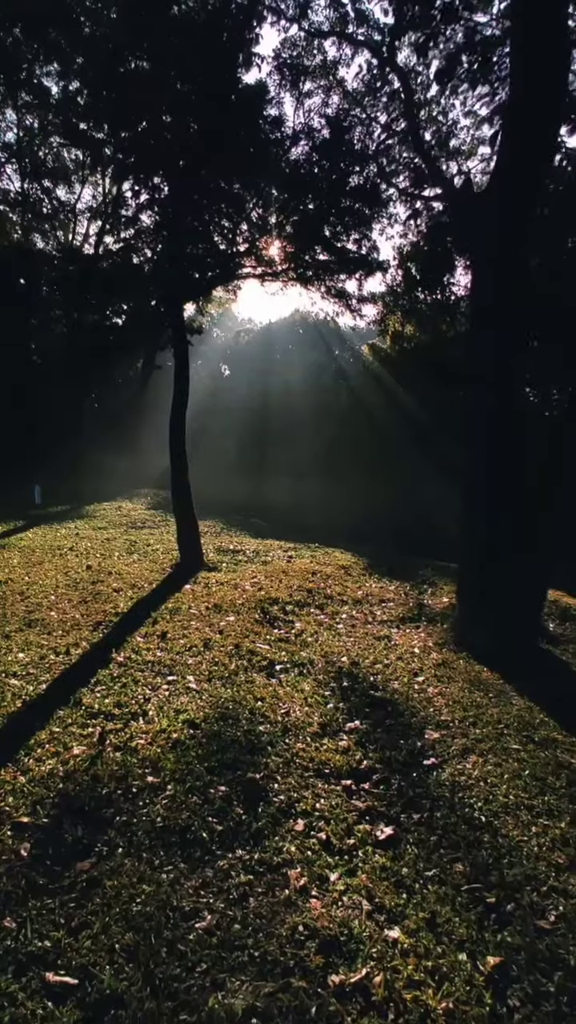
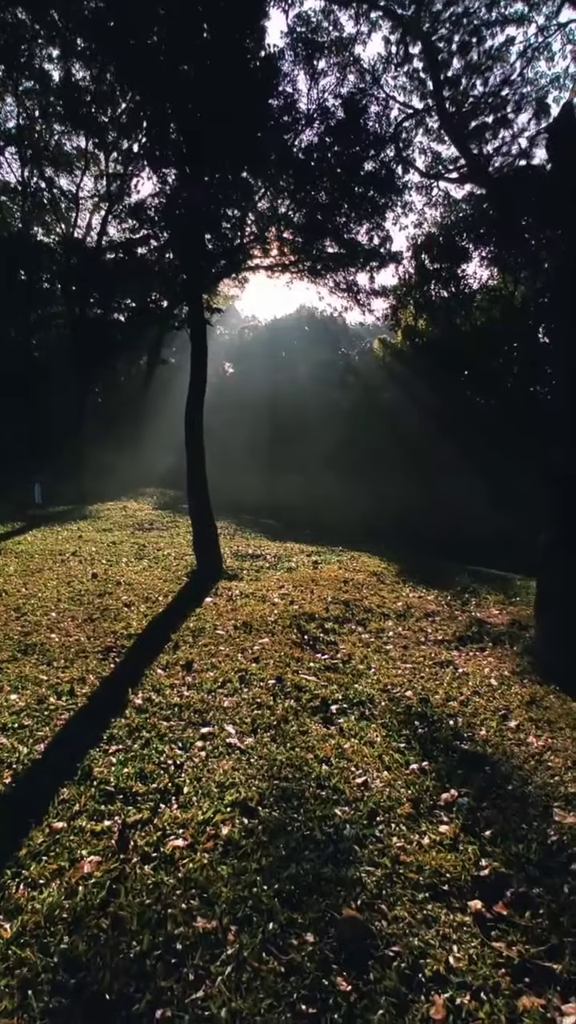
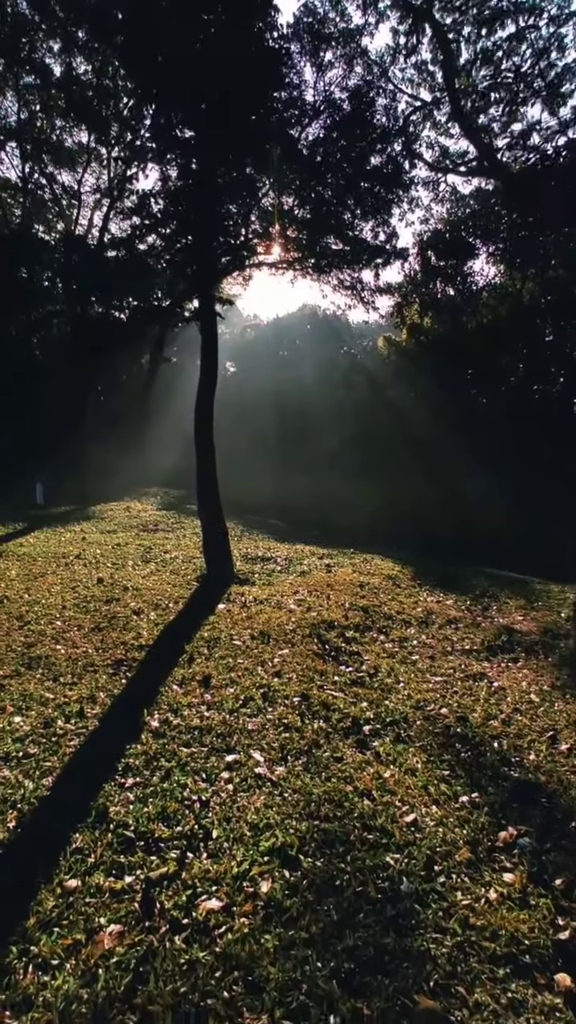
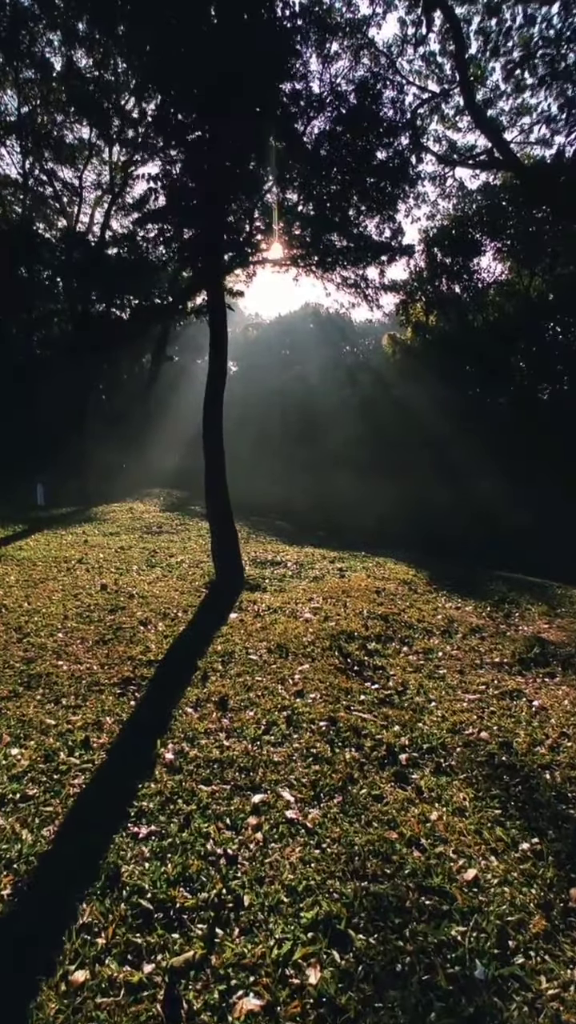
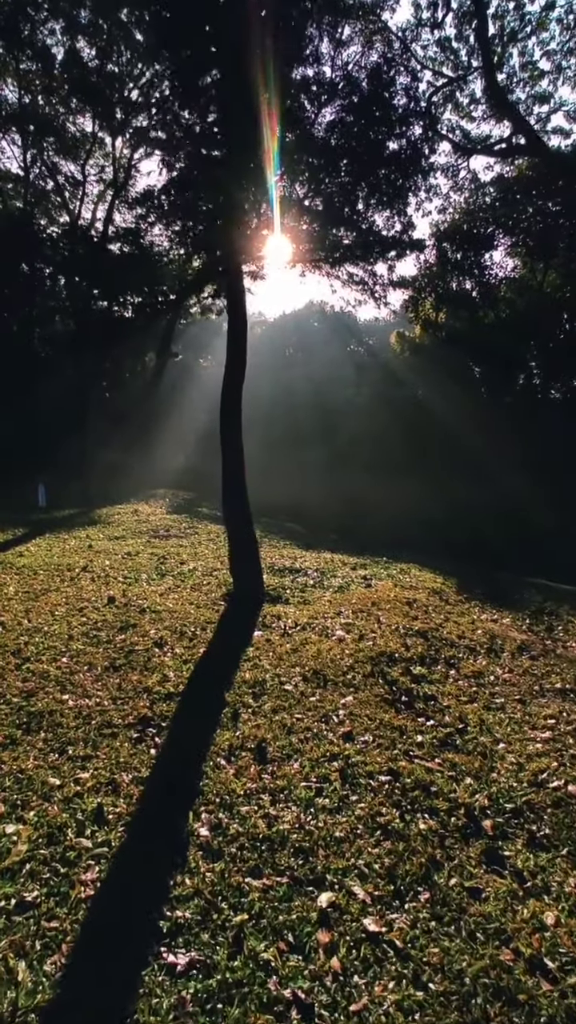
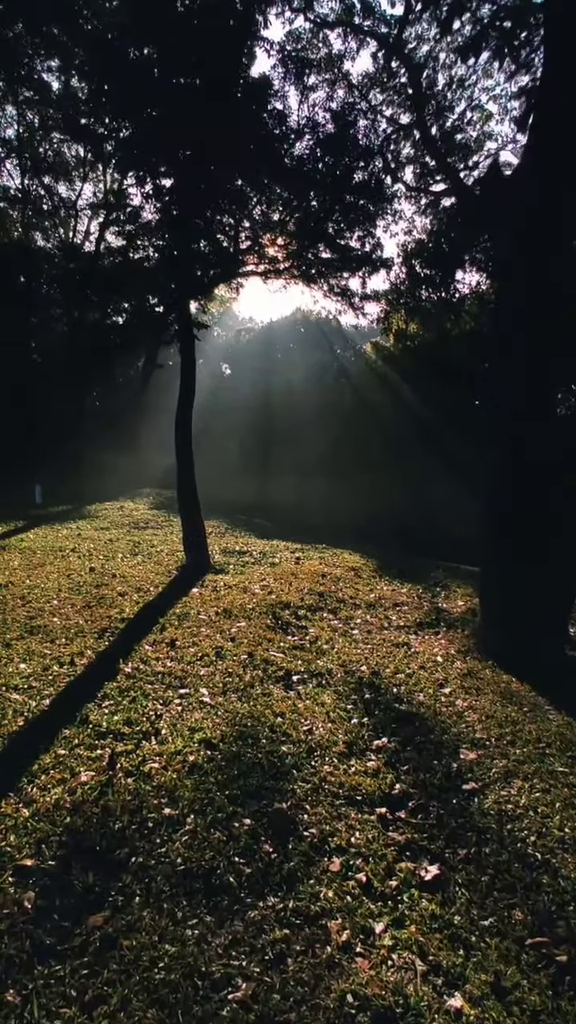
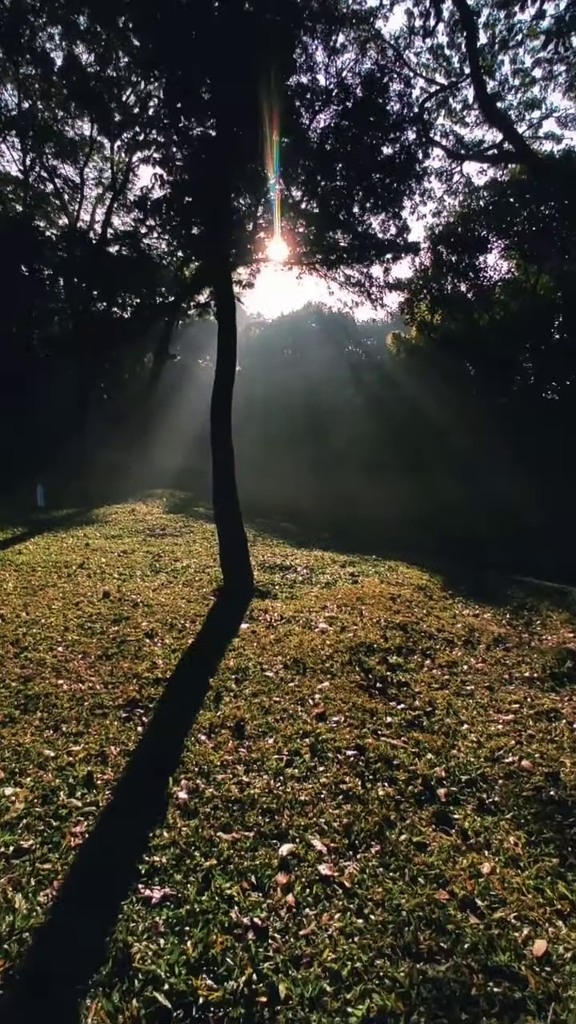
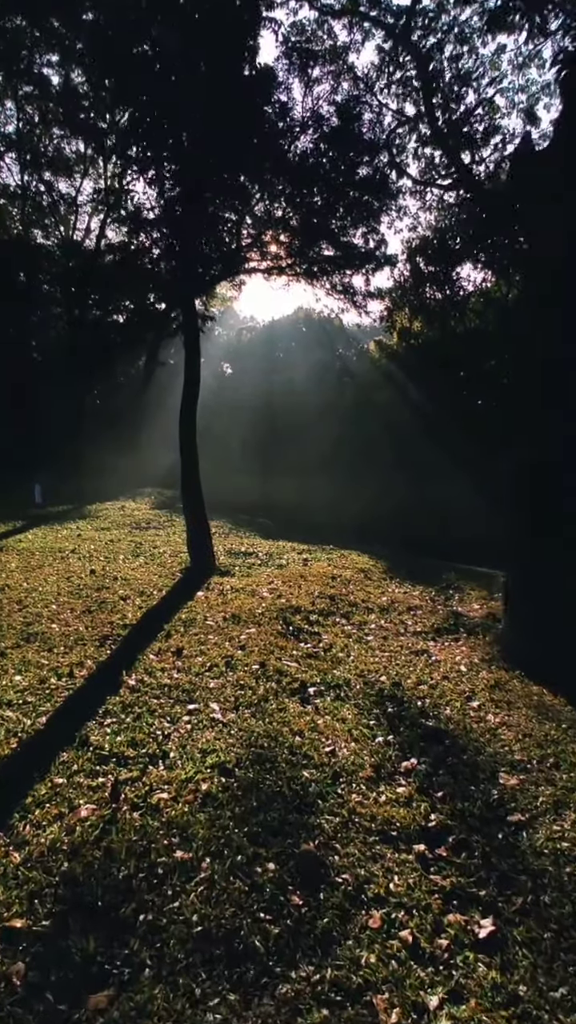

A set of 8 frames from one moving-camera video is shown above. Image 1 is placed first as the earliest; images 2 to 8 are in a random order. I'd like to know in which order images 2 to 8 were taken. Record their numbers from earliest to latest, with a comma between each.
6, 8, 2, 3, 4, 7, 5
